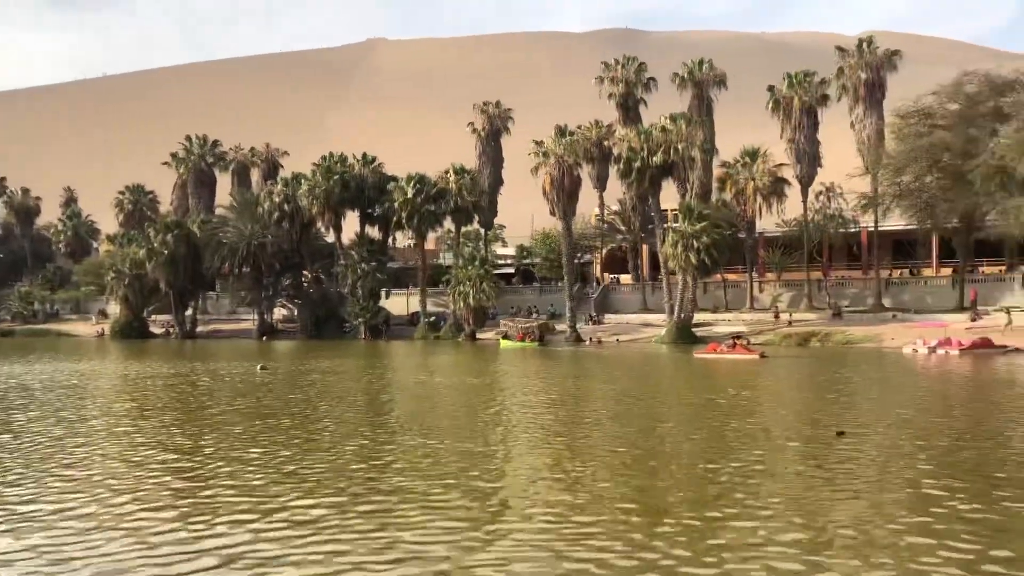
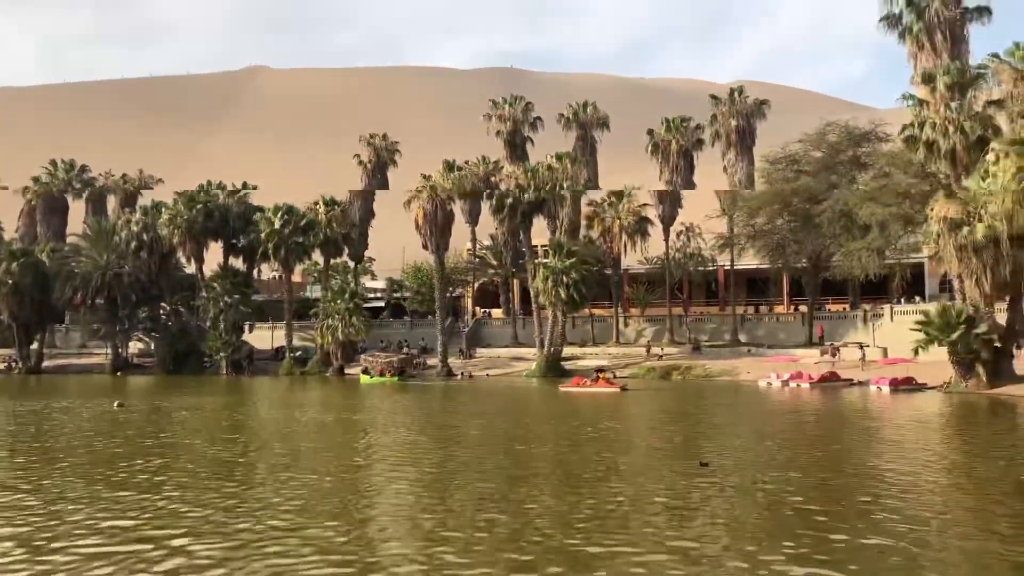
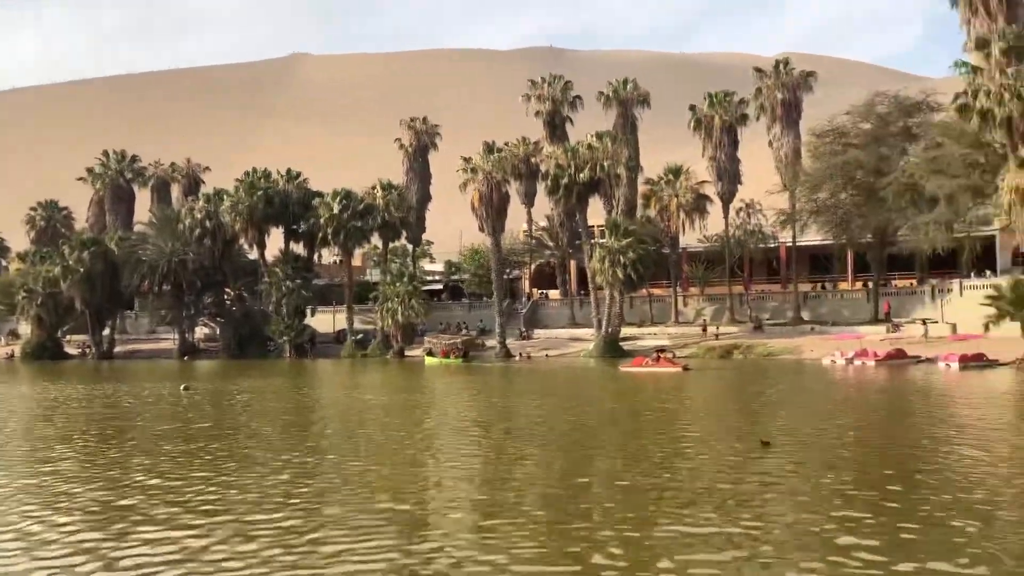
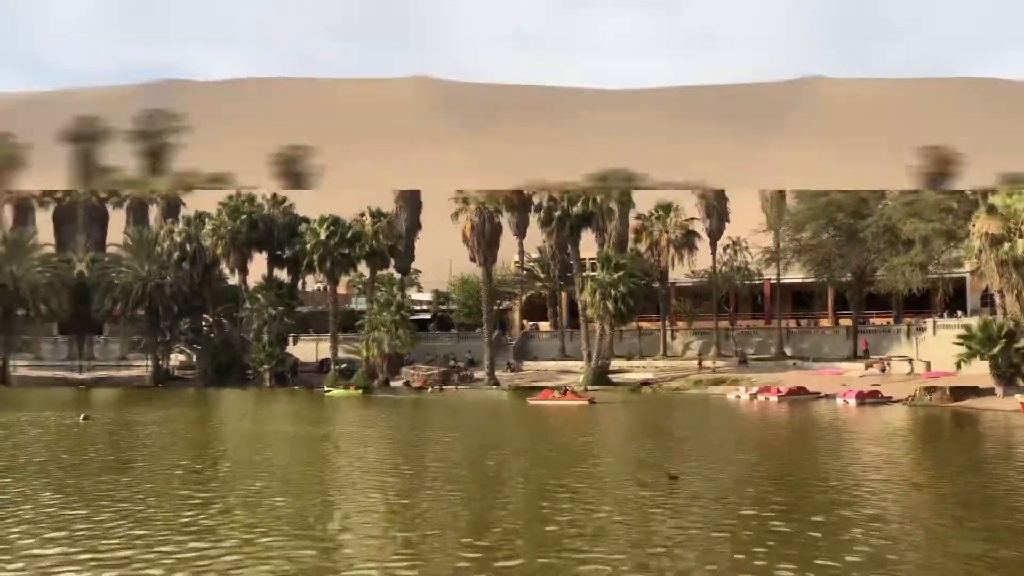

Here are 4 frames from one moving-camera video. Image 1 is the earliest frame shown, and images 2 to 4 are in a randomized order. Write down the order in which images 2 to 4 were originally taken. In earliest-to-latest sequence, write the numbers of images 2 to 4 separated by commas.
3, 2, 4
